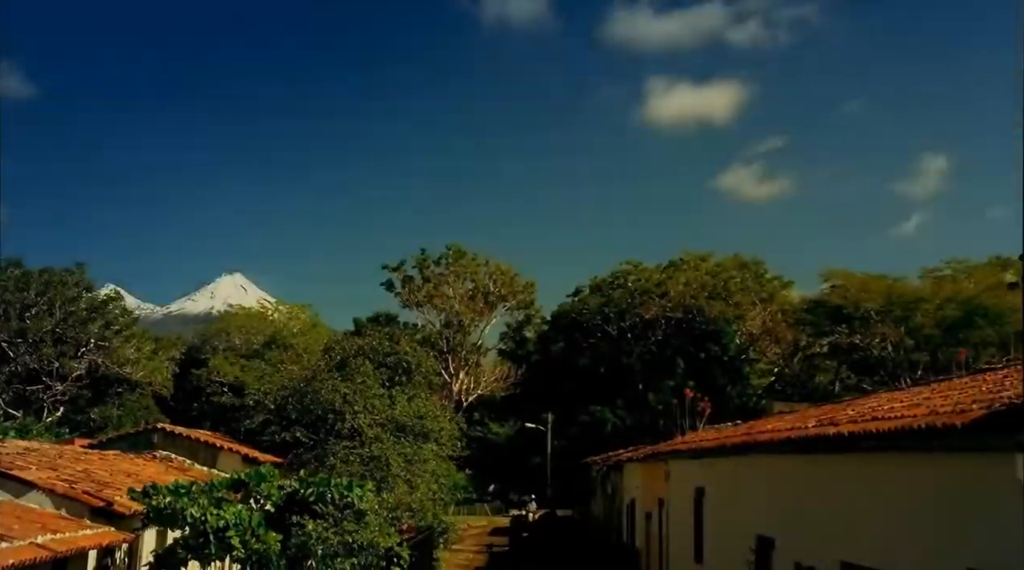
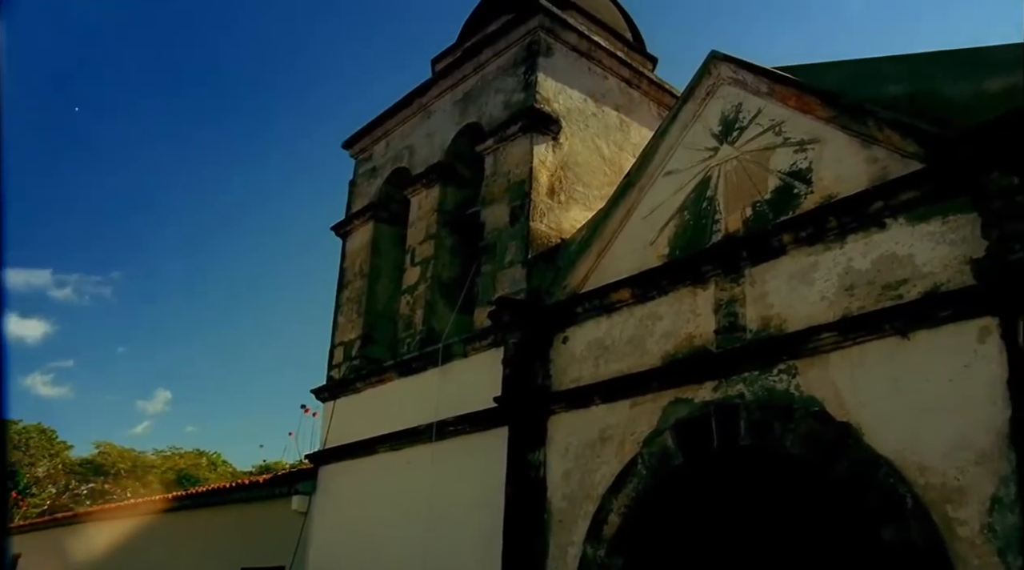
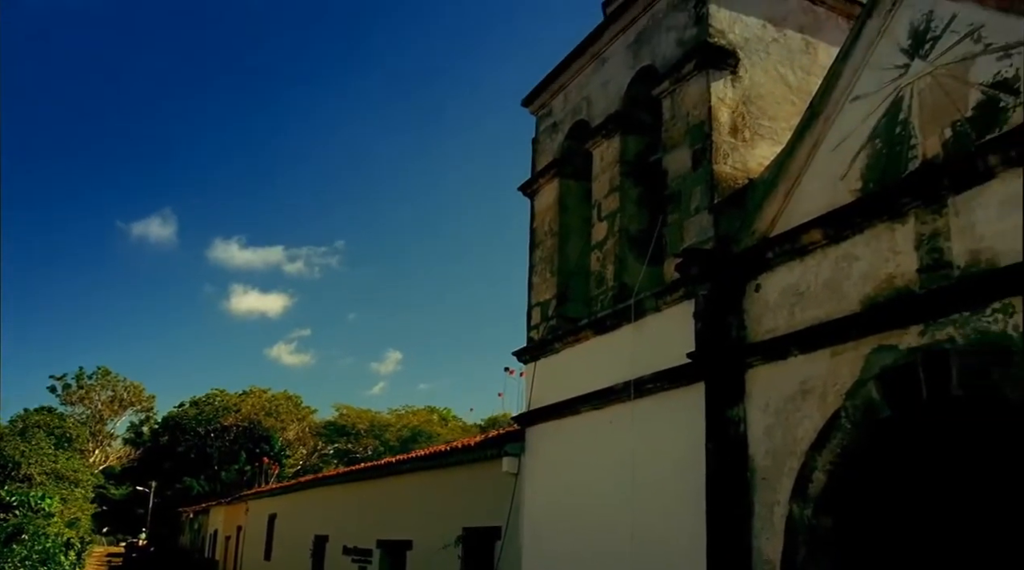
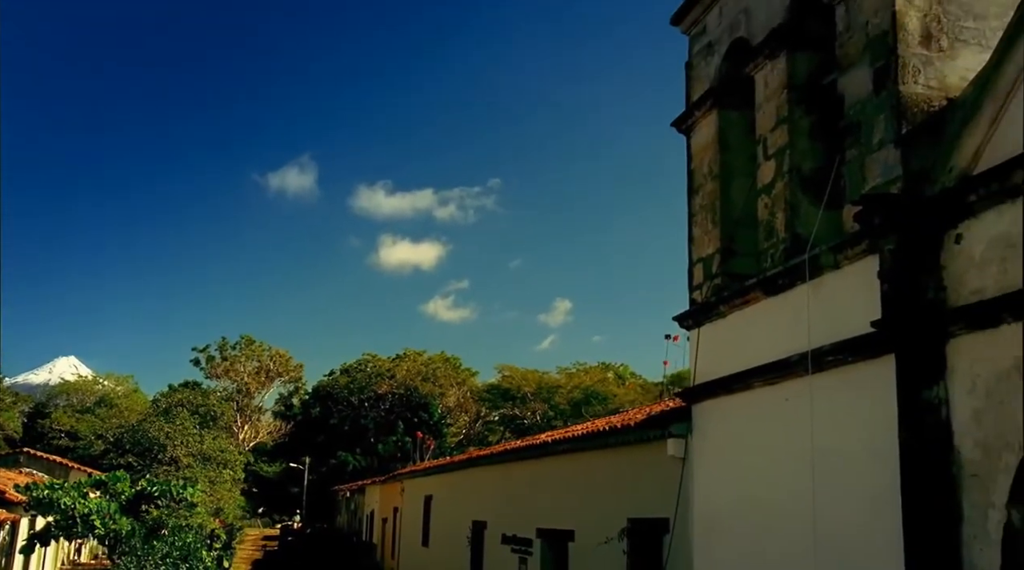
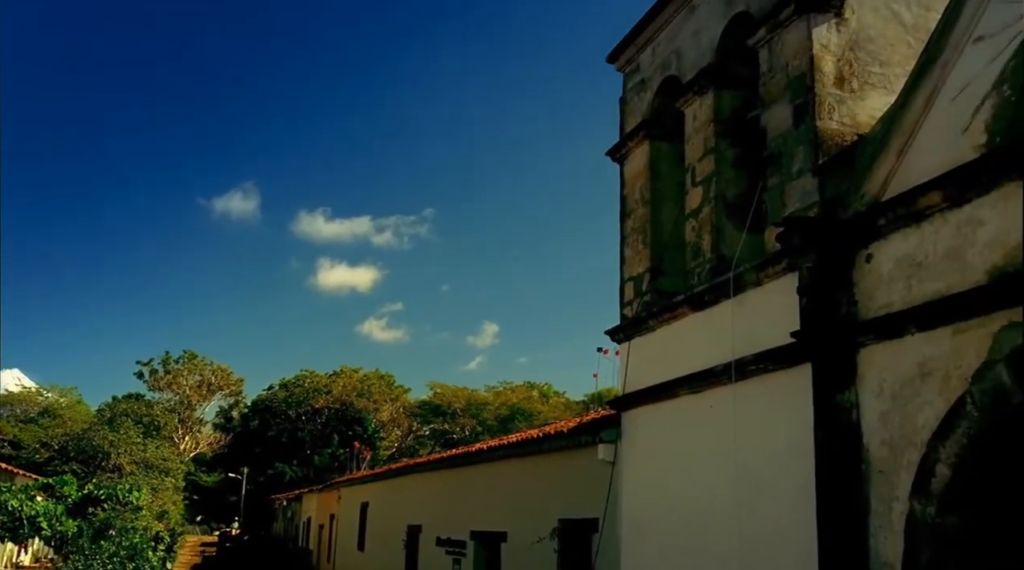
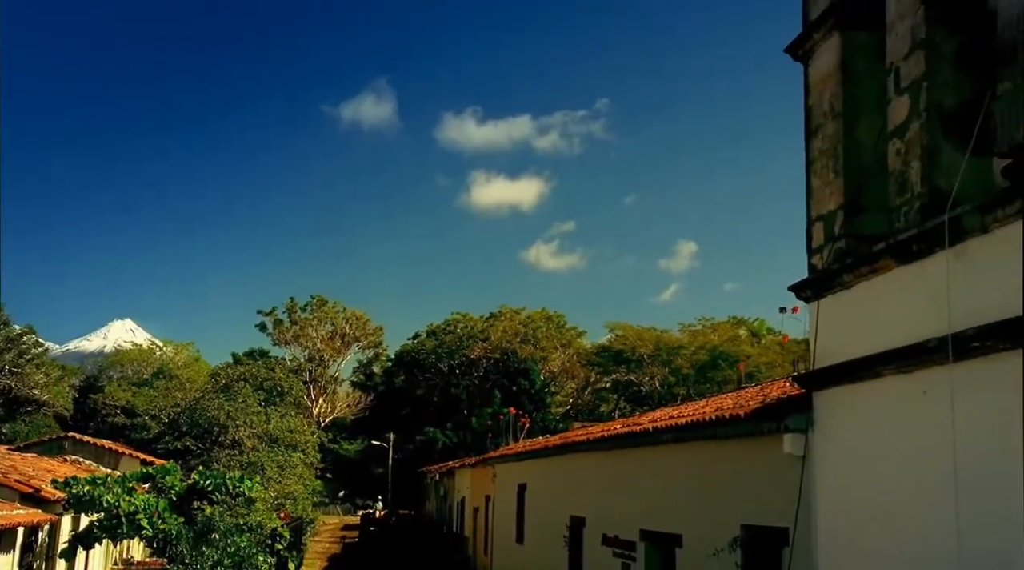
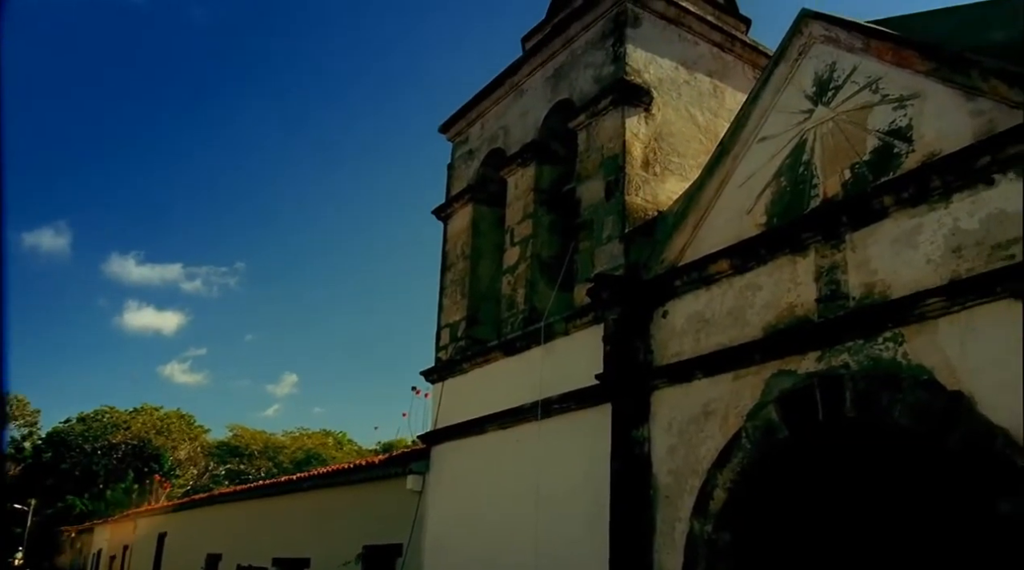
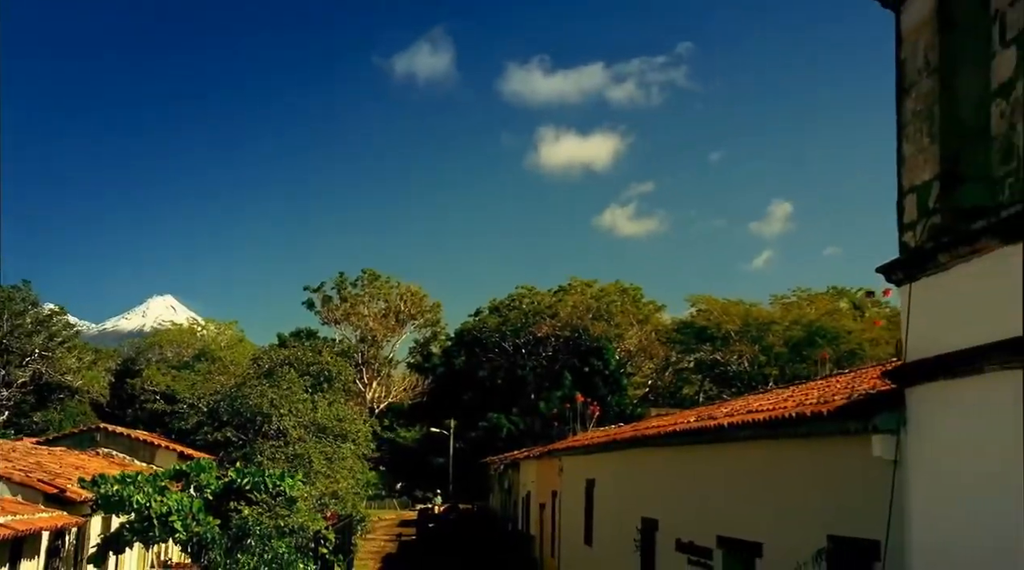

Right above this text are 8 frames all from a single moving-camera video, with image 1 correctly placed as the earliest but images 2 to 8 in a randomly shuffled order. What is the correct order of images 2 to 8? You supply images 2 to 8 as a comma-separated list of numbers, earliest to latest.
8, 6, 4, 5, 3, 7, 2
